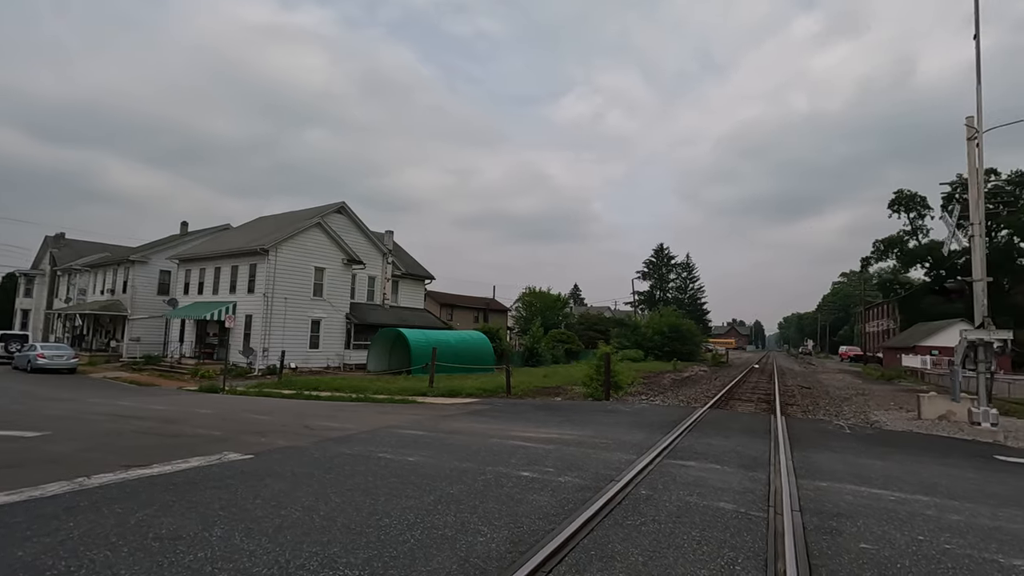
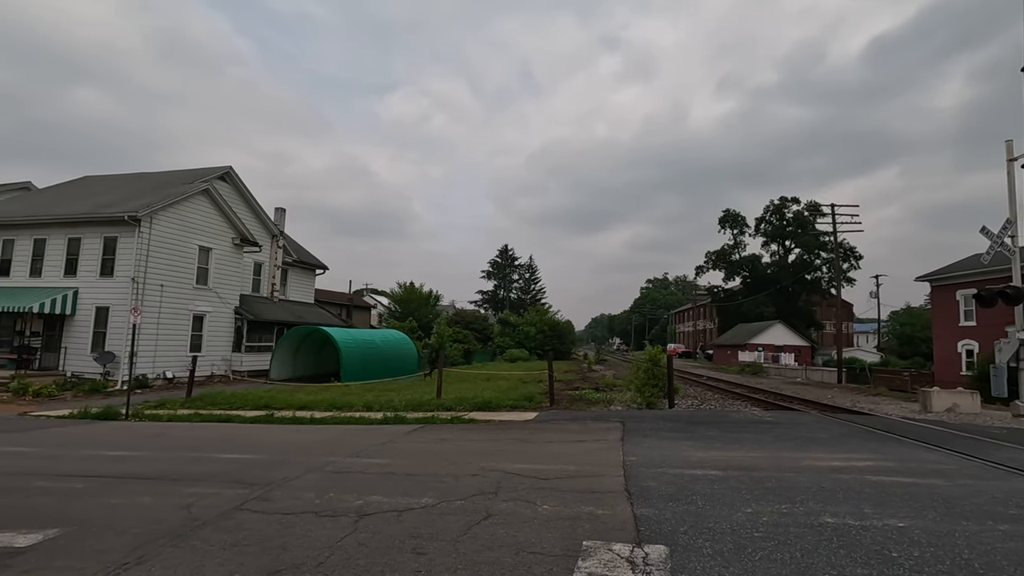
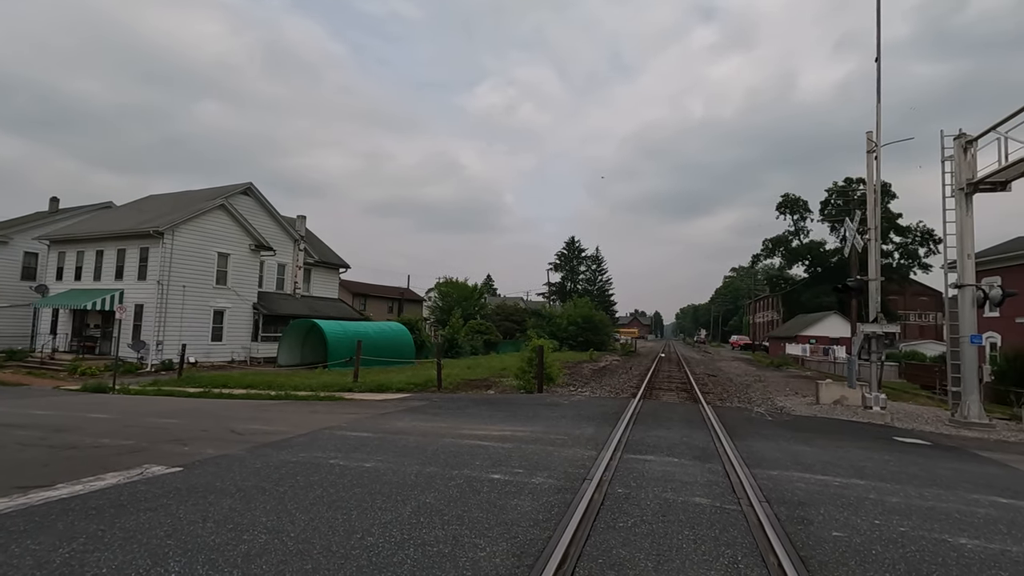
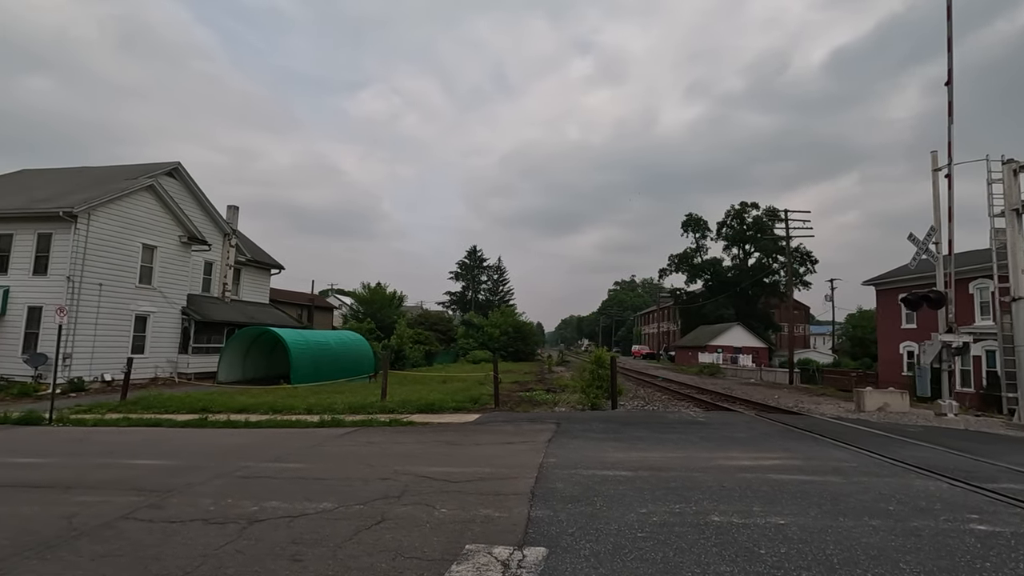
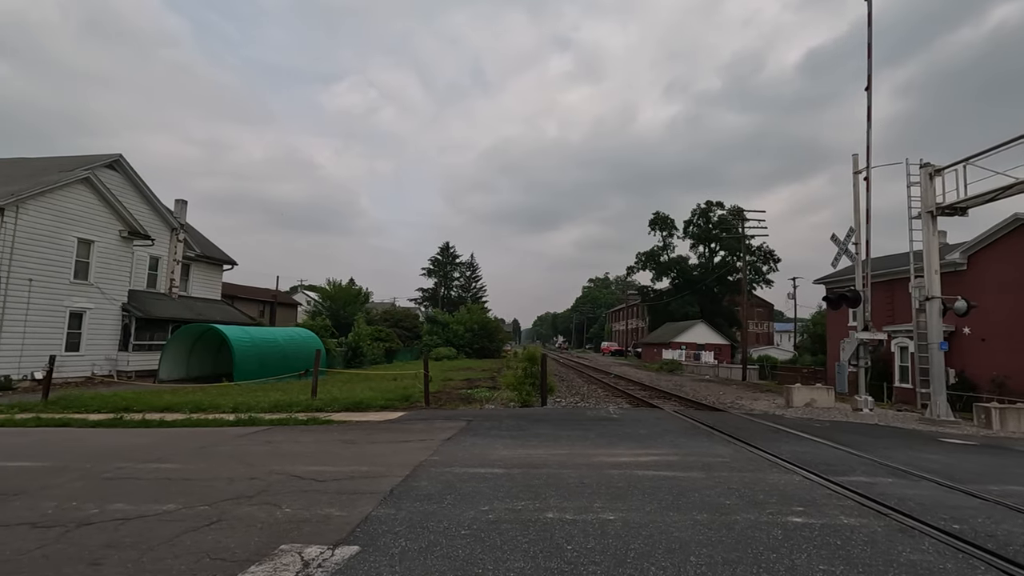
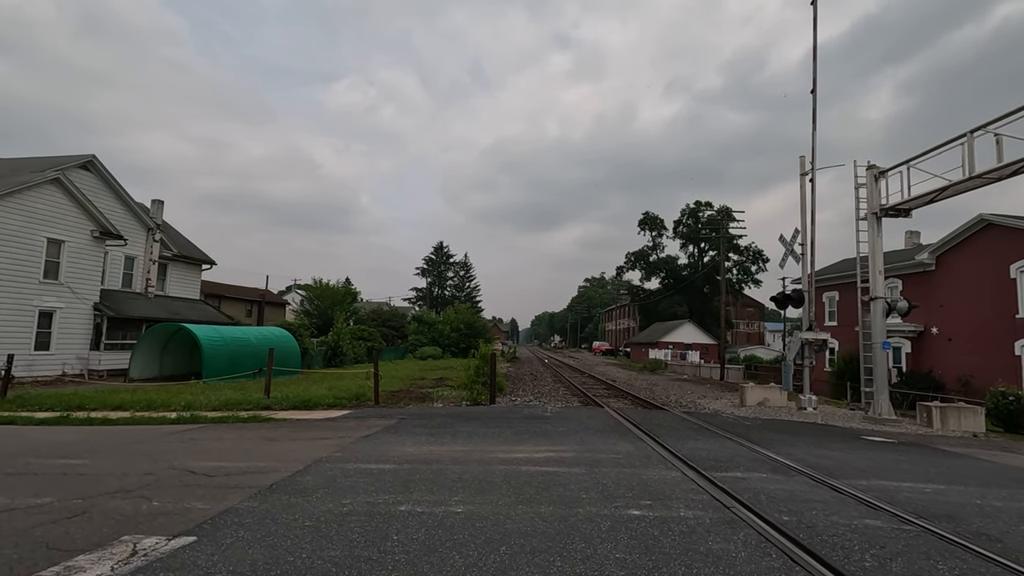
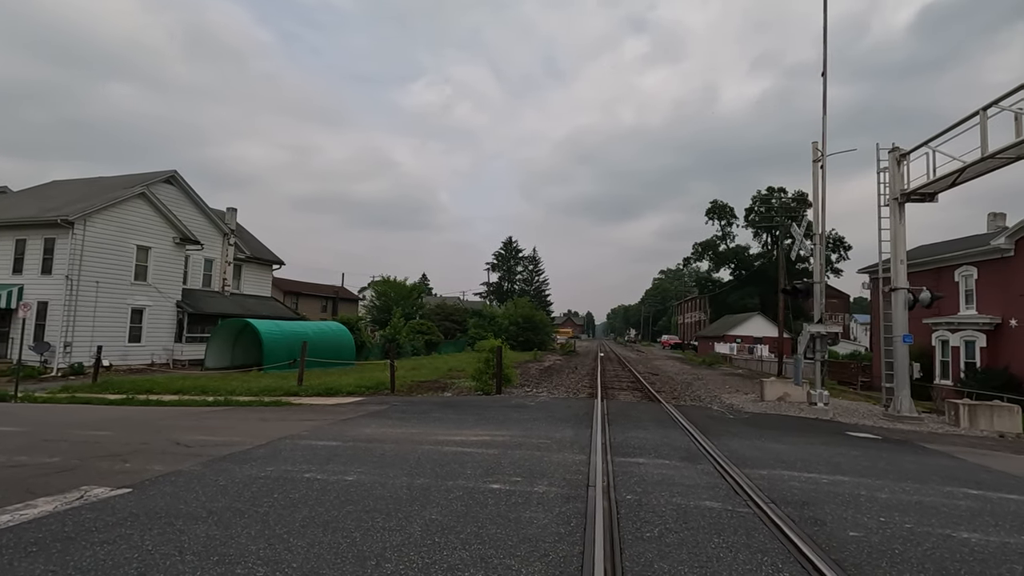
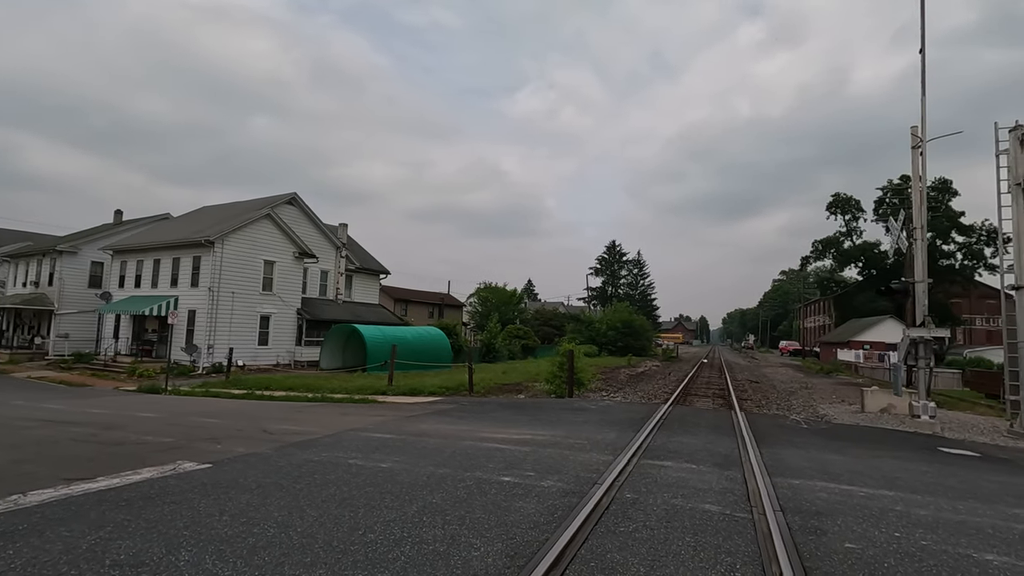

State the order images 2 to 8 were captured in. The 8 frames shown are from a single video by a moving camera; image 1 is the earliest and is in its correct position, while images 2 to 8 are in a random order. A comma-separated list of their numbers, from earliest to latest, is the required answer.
8, 3, 7, 6, 5, 4, 2
